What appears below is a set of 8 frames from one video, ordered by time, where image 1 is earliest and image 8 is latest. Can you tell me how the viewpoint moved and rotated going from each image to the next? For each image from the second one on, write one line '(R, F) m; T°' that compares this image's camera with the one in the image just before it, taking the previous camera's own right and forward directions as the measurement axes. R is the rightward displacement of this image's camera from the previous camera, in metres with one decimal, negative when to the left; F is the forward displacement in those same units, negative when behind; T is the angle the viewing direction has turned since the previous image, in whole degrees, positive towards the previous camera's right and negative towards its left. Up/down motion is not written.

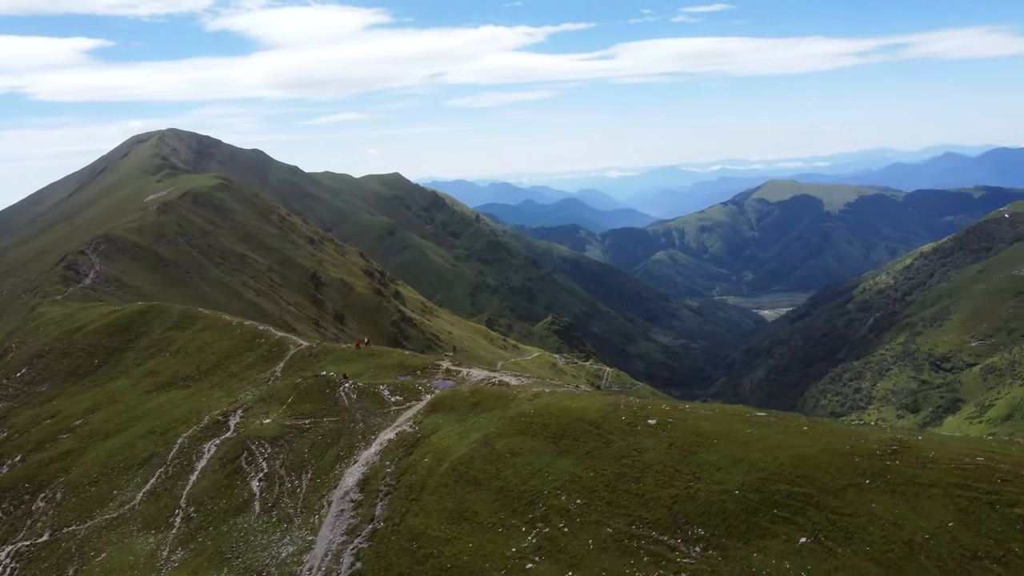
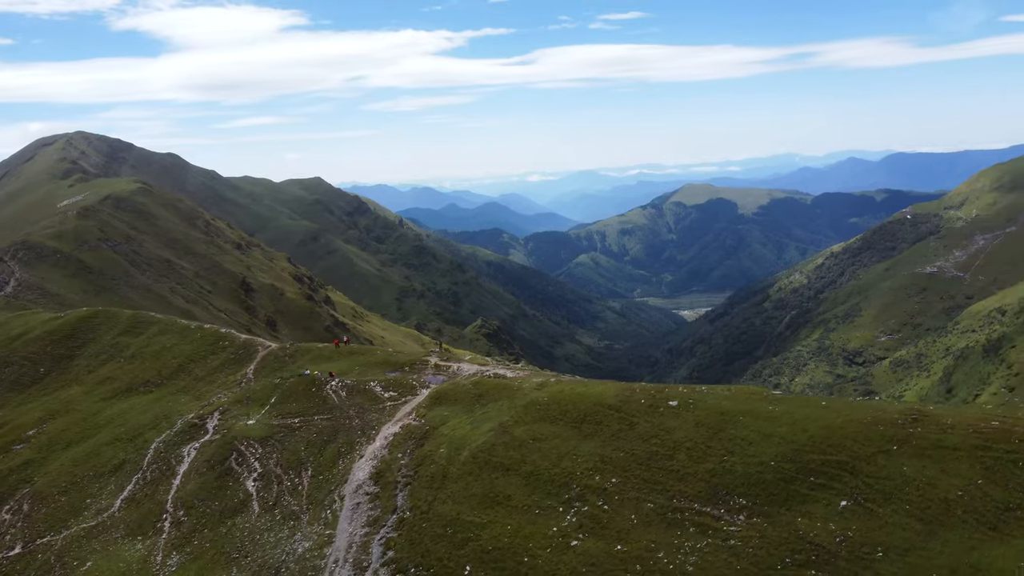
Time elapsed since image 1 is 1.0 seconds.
(-6.0, -1.0) m; +5°
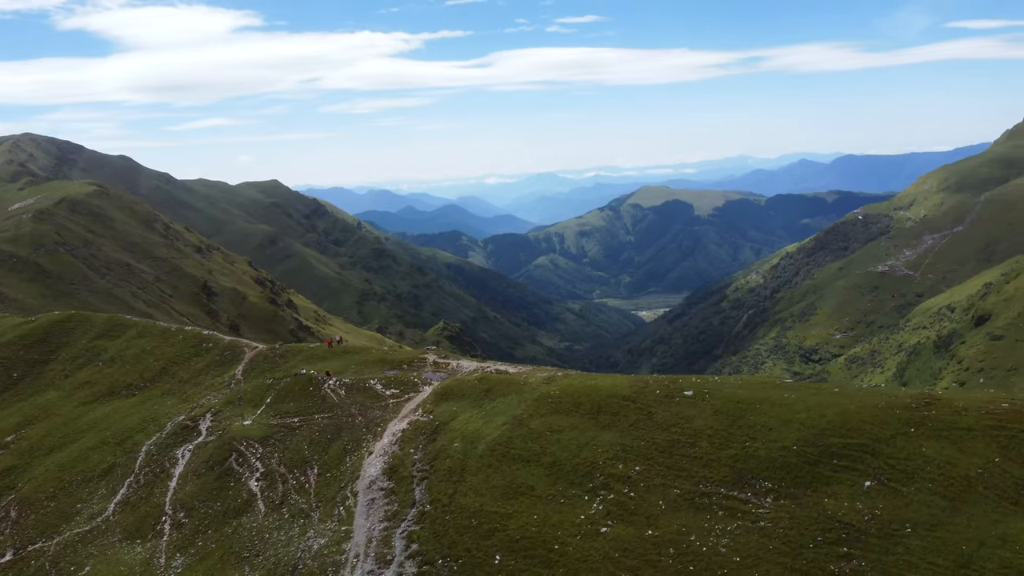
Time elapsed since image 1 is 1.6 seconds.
(-3.6, -0.7) m; +3°
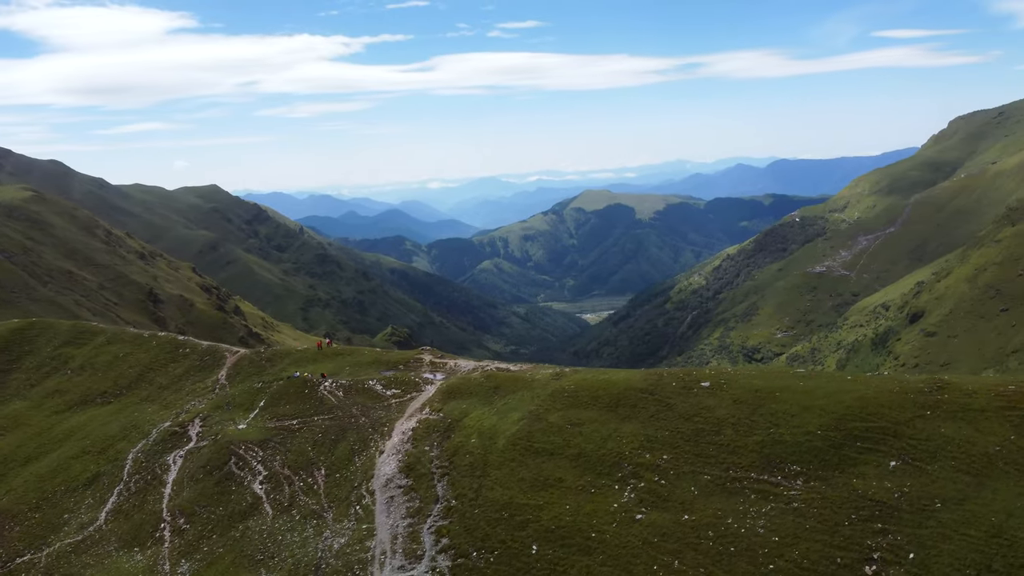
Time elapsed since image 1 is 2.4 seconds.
(-4.9, -0.8) m; +4°
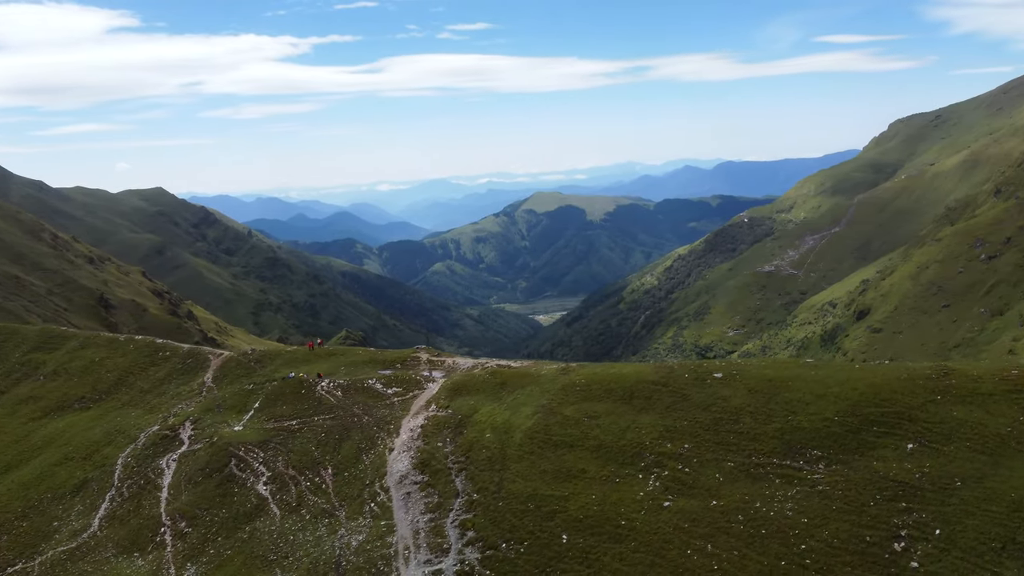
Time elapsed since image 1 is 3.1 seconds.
(-4.3, -0.7) m; +3°
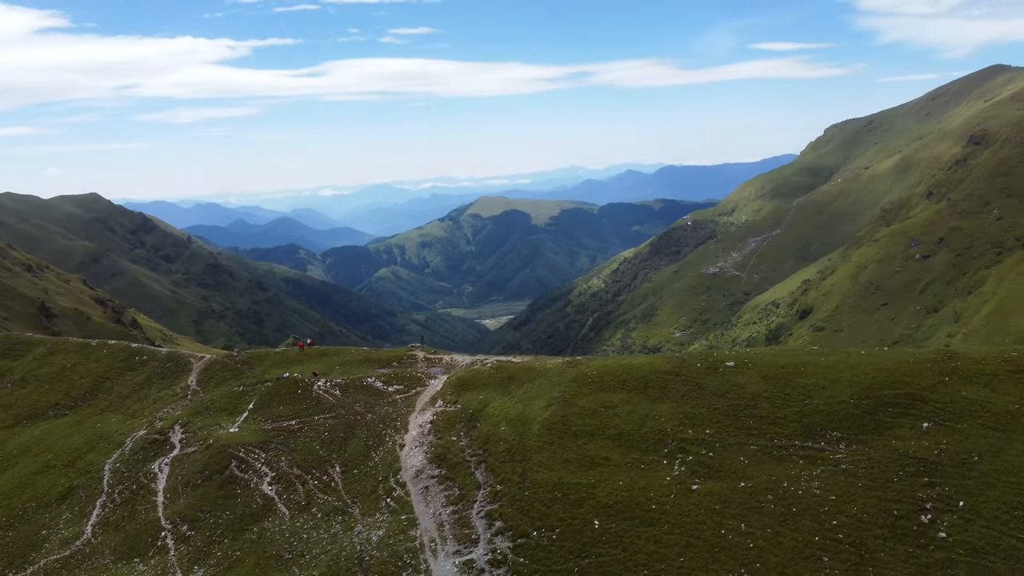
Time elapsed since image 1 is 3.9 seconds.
(-4.8, -0.6) m; +4°
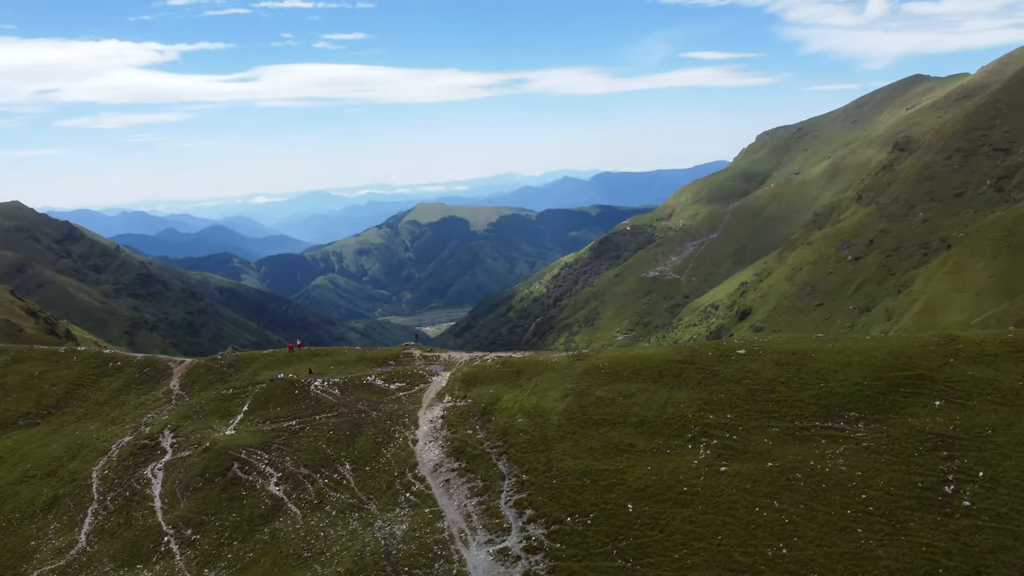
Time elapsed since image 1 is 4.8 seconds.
(-5.5, -0.6) m; +4°
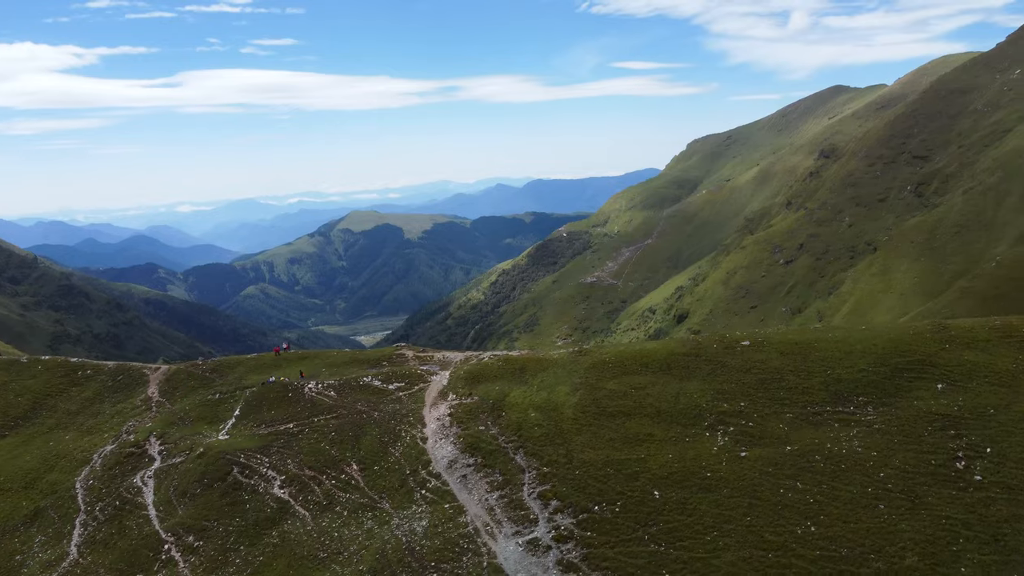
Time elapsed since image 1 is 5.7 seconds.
(-5.6, -0.6) m; +5°
